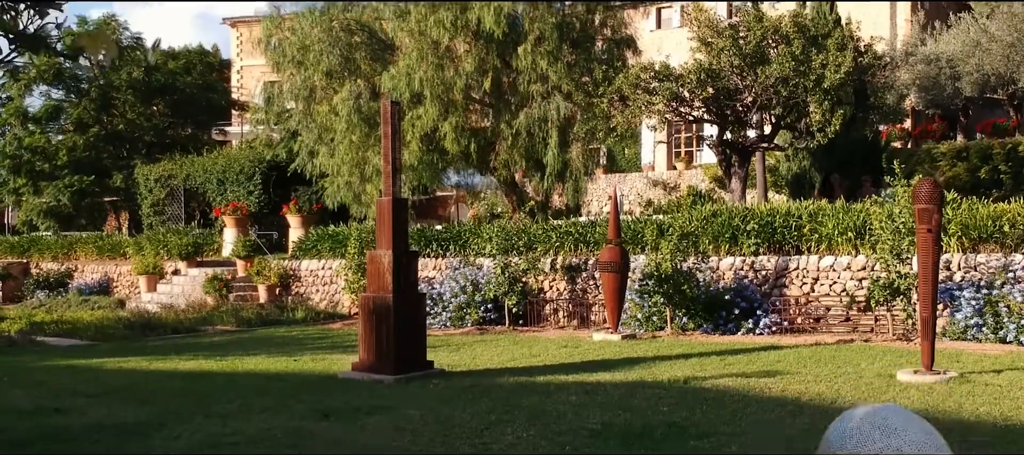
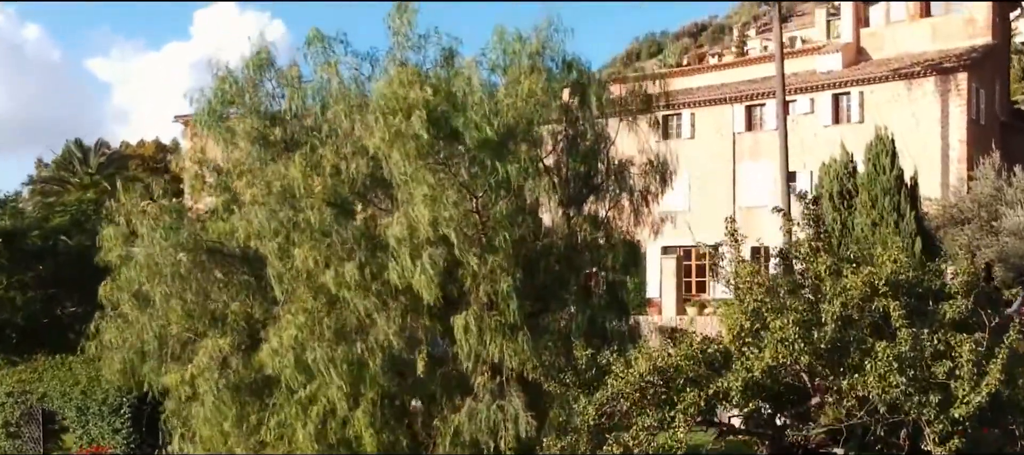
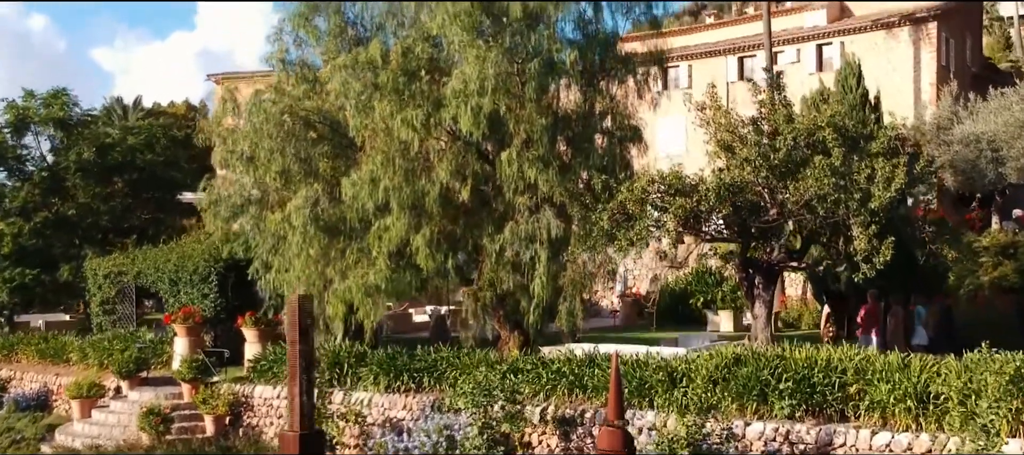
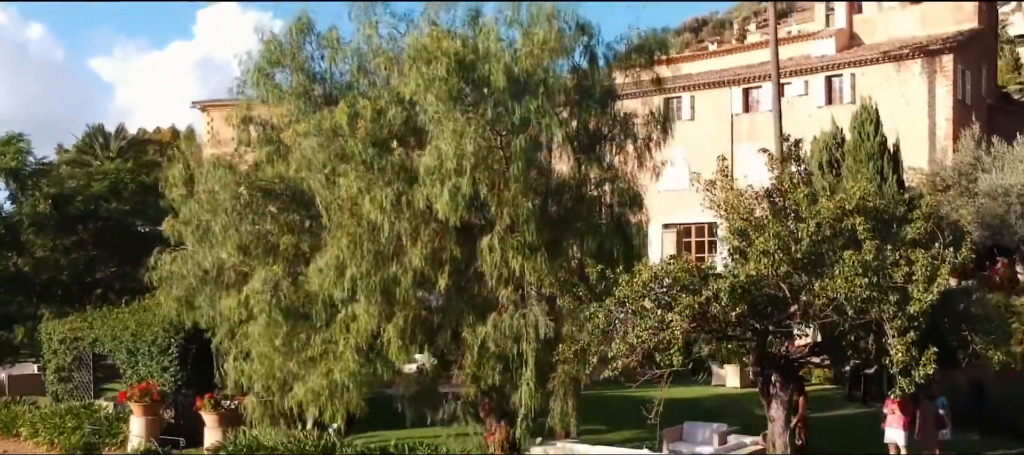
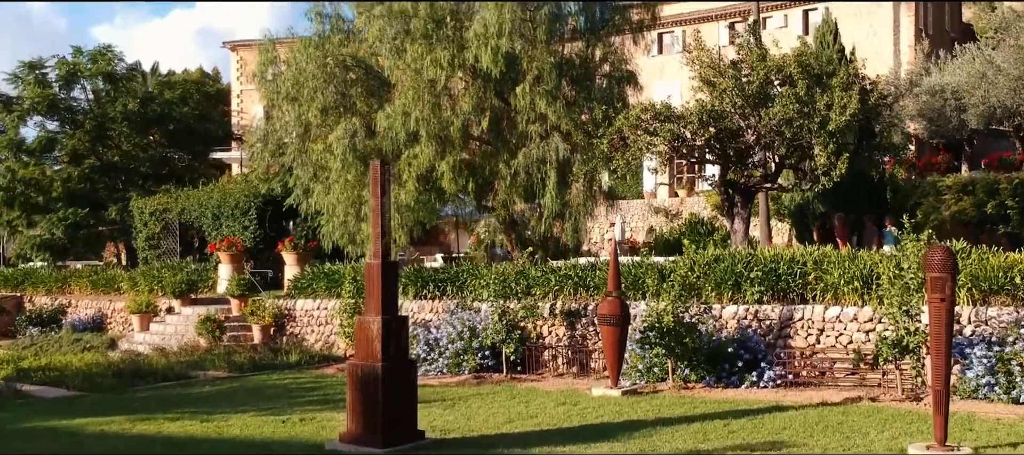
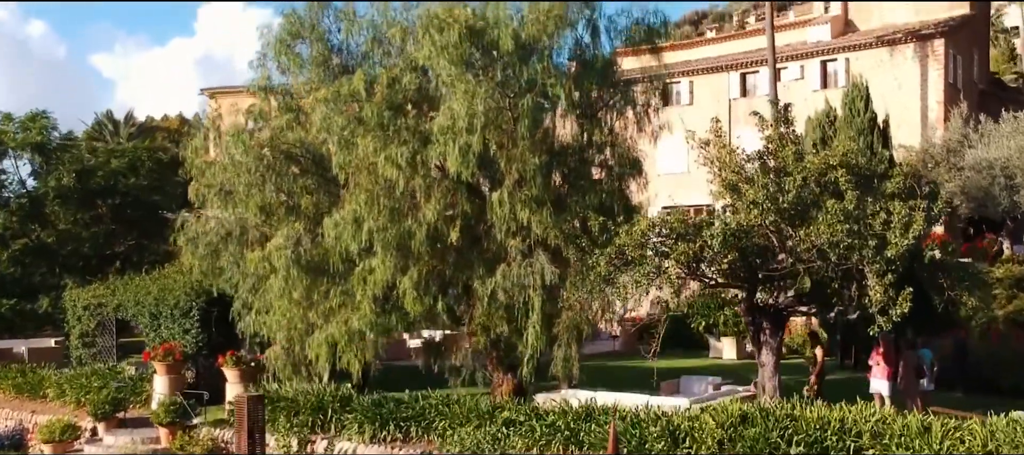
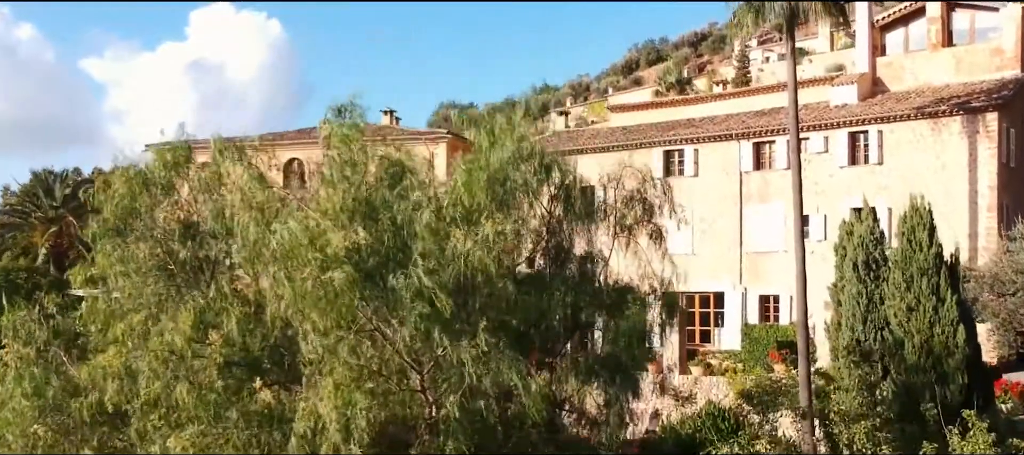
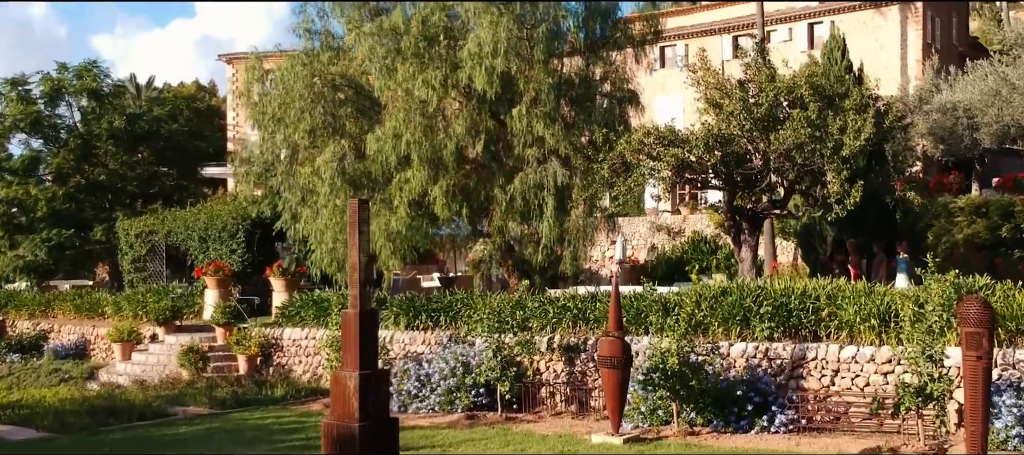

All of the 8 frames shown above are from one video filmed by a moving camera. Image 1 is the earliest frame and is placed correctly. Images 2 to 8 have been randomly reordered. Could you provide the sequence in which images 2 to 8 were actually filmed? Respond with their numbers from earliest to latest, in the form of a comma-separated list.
5, 8, 3, 6, 4, 2, 7
